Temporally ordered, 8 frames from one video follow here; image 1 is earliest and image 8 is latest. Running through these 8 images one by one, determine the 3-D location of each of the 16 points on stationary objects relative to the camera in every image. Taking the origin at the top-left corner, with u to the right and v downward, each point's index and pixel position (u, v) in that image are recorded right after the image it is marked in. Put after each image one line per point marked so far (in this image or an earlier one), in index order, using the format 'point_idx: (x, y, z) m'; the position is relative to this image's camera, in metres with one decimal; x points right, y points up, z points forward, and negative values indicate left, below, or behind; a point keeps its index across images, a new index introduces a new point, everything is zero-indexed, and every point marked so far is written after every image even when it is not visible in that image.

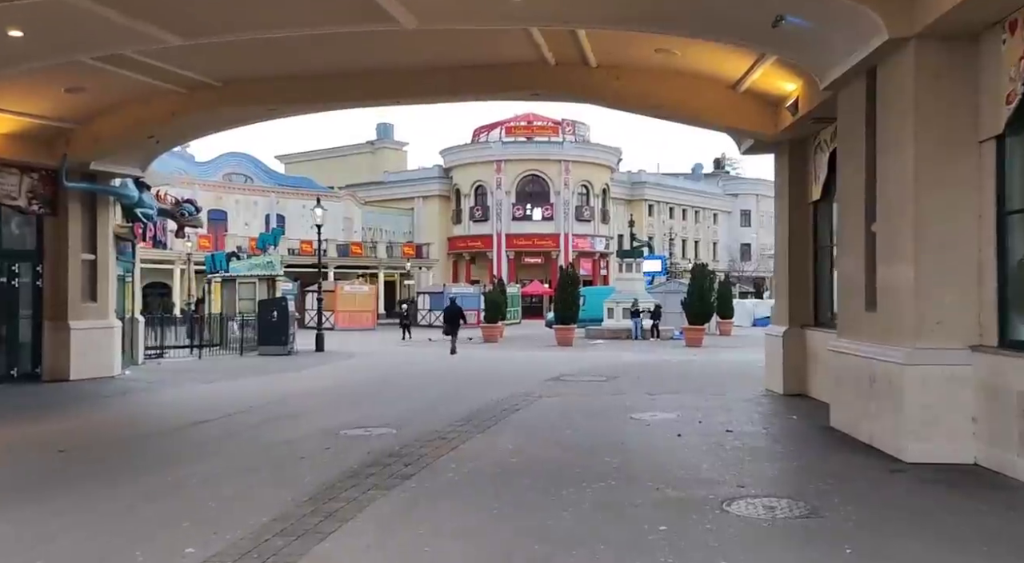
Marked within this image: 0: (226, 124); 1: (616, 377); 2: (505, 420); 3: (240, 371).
0: (-5.1, +2.8, +15.0) m
1: (+2.0, -1.8, +16.0) m
2: (-0.1, -1.8, +10.8) m
3: (-6.1, -2.0, +18.5) m
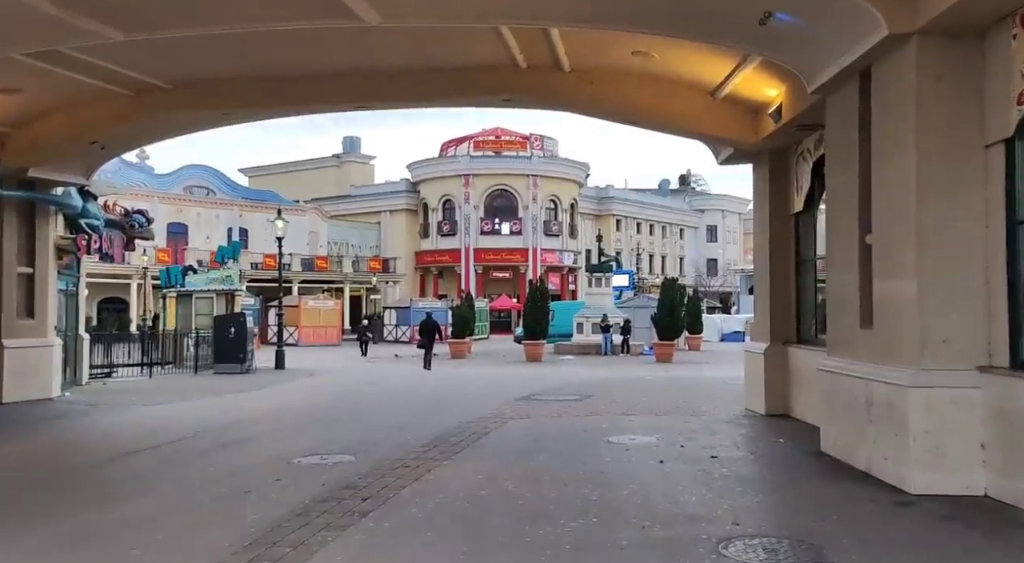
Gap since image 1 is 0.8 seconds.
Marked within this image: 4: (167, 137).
0: (-5.6, +2.6, +14.1) m
1: (+1.4, -2.1, +15.4) m
2: (-0.5, -1.9, +10.0) m
3: (-6.8, -2.3, +17.5) m
4: (-5.9, +2.5, +14.5) m
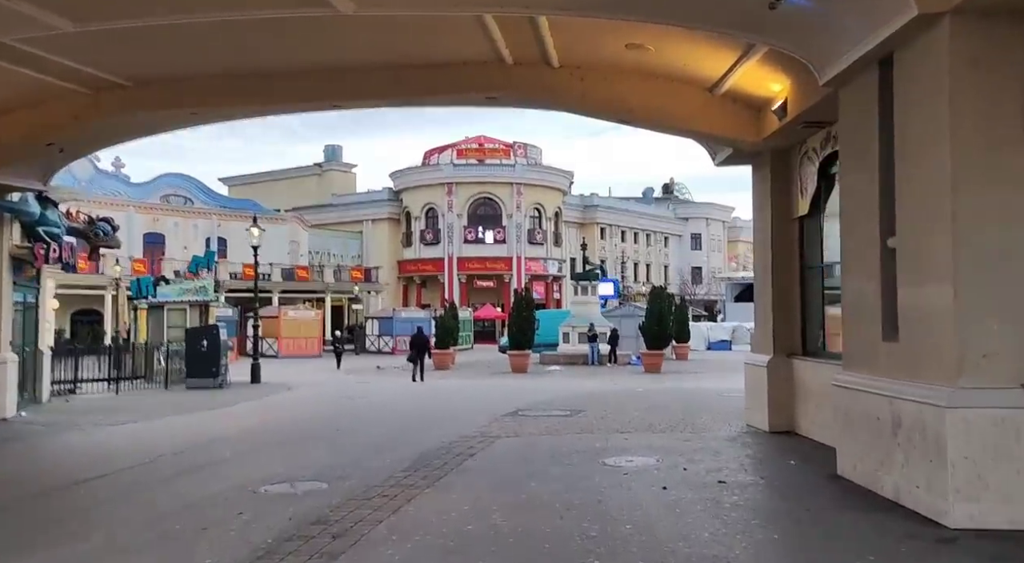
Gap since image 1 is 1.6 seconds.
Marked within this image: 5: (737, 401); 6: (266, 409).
0: (-5.8, +2.4, +13.3) m
1: (+1.2, -2.2, +14.6) m
2: (-0.6, -2.1, +9.2) m
3: (-7.1, -2.5, +16.6) m
4: (-6.2, +2.3, +13.6) m
5: (+4.2, -2.2, +15.6) m
6: (-5.0, -2.6, +17.0) m
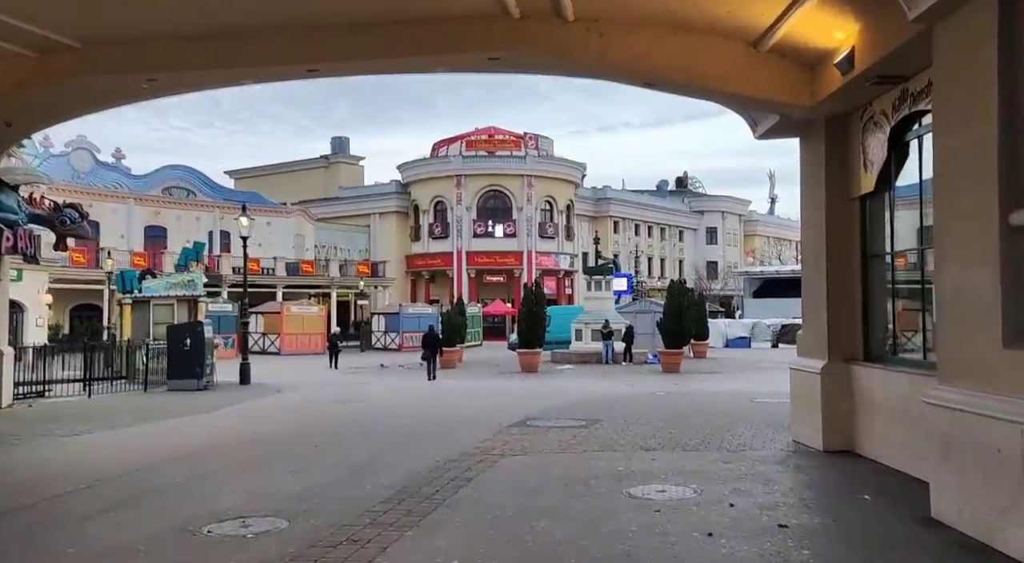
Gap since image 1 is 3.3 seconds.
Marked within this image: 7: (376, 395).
0: (-5.7, +2.5, +11.7) m
1: (+1.3, -2.1, +12.9) m
2: (-0.5, -2.0, +7.6) m
3: (-6.9, -2.4, +15.0) m
4: (-6.1, +2.5, +12.0) m
5: (+4.3, -2.1, +13.9) m
6: (-4.8, -2.5, +15.4) m
7: (-3.2, -2.6, +19.5) m
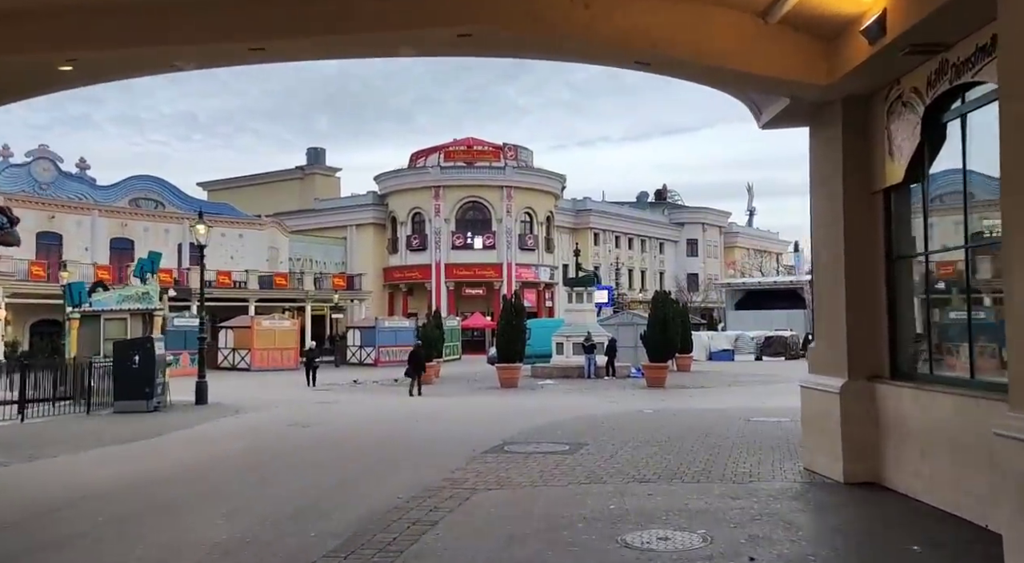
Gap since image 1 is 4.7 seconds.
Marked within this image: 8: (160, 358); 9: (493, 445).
0: (-6.0, +2.4, +10.3) m
1: (+1.0, -2.3, +11.7) m
2: (-0.8, -2.0, +6.3) m
3: (-7.3, -2.6, +13.5) m
4: (-6.4, +2.3, +10.7) m
5: (+4.0, -2.2, +12.7) m
6: (-5.2, -2.6, +14.0) m
7: (-3.6, -2.9, +18.1) m
8: (-7.6, -1.6, +18.2) m
9: (-0.3, -2.3, +12.0) m
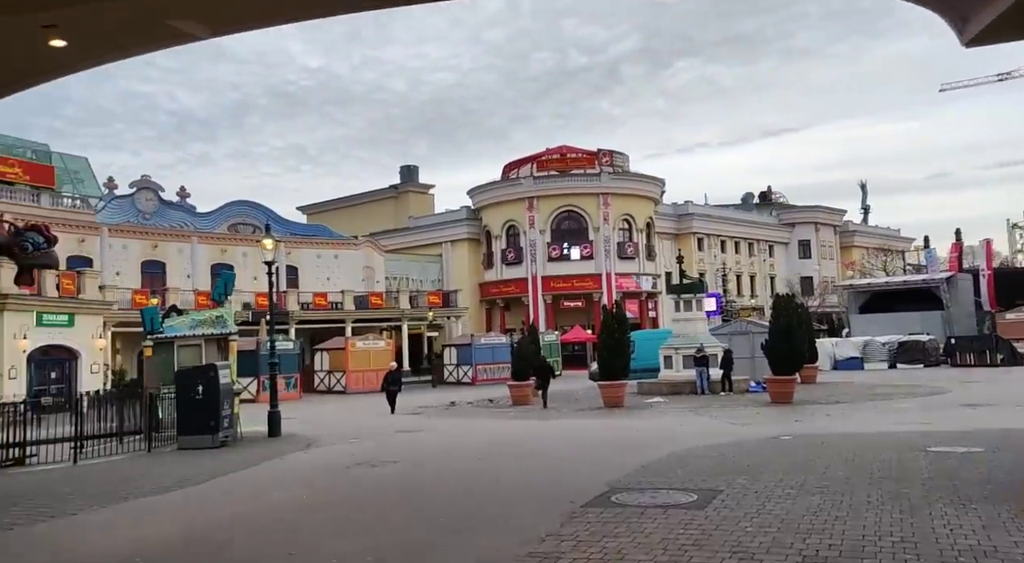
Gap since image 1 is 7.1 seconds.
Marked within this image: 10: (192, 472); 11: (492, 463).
0: (-5.2, +2.1, +8.5) m
1: (+2.2, -2.2, +8.9) m
2: (-0.2, -2.0, +3.8) m
3: (-5.8, -2.9, +11.8) m
4: (-5.5, +2.1, +8.9) m
5: (+5.2, -2.1, +9.6) m
6: (-3.7, -2.9, +12.0) m
7: (-1.6, -3.1, +15.9) m
8: (-5.6, -2.0, +16.4) m
9: (+0.9, -2.4, +9.4) m
10: (-5.4, -3.1, +14.4) m
11: (-0.3, -2.8, +12.7) m
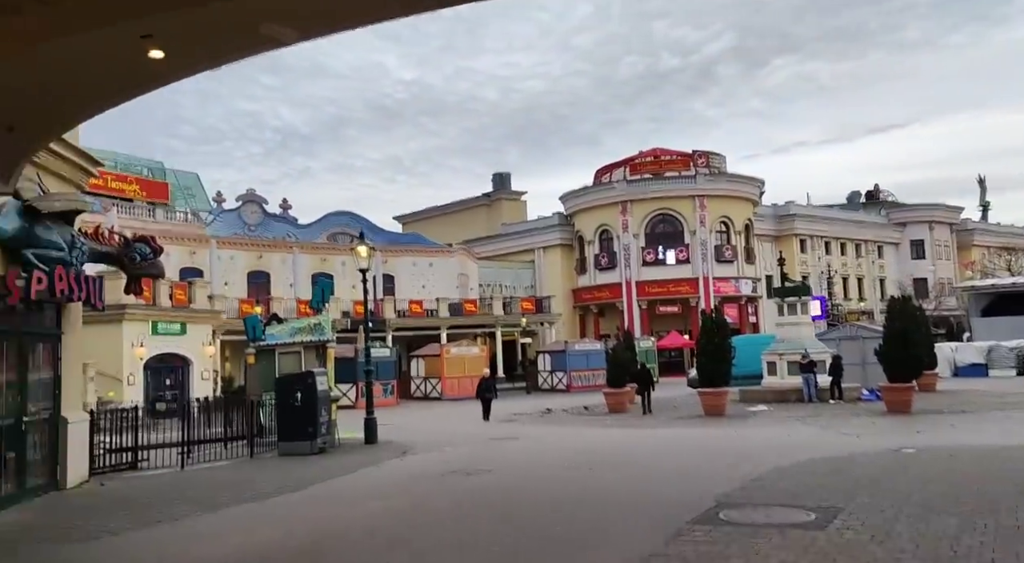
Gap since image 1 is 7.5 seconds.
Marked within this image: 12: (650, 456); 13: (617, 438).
0: (-4.2, +2.0, +8.6) m
1: (+3.2, -2.2, +8.2) m
2: (+0.2, -2.0, +3.4) m
3: (-4.4, -3.0, +11.9) m
4: (-4.5, +2.0, +9.1) m
5: (+6.3, -2.1, +8.5) m
6: (-2.3, -3.0, +11.9) m
7: (+0.2, -3.2, +15.5) m
8: (-3.7, -2.2, +16.5) m
9: (+2.0, -2.4, +8.8) m
10: (-3.7, -3.2, +14.5) m
11: (+1.2, -2.8, +12.2) m
12: (+2.3, -3.0, +14.2) m
13: (+2.3, -3.5, +18.5) m
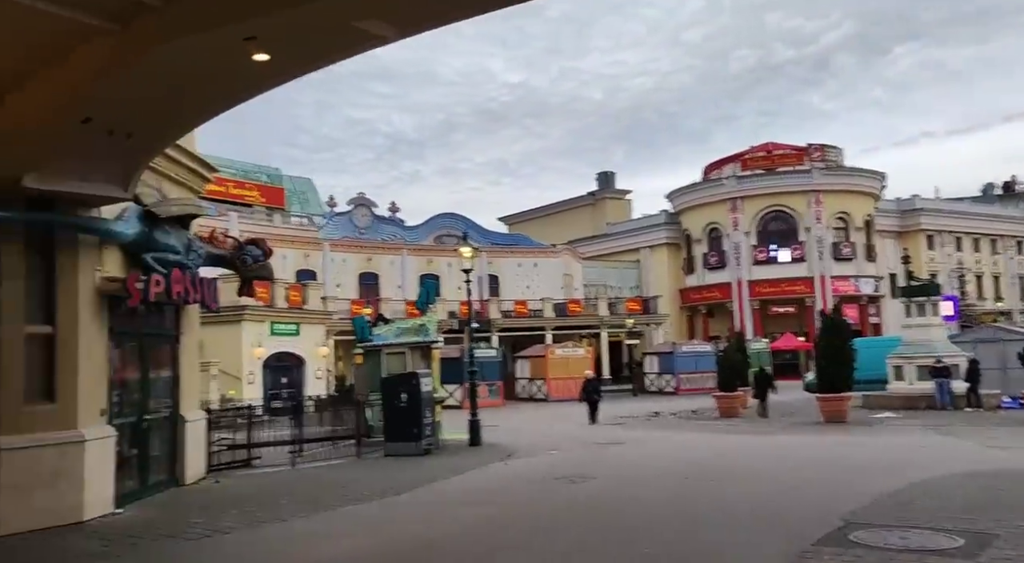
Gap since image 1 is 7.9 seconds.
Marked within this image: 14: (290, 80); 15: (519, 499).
0: (-3.1, +2.0, +8.7) m
1: (+4.1, -2.2, +7.3) m
2: (+0.6, -2.0, +2.9) m
3: (-2.9, -3.1, +11.9) m
4: (-3.3, +1.9, +9.1) m
5: (+7.3, -2.0, +7.2) m
6: (-0.8, -3.0, +11.6) m
7: (+2.1, -3.2, +14.9) m
8: (-1.7, -2.2, +16.4) m
9: (+3.0, -2.4, +8.1) m
10: (-1.9, -3.3, +14.4) m
11: (+2.7, -2.8, +11.6) m
12: (+4.0, -3.0, +13.3) m
13: (+4.5, -3.5, +17.7) m
14: (-2.6, +2.3, +9.5) m
15: (+0.1, -3.0, +11.6) m
